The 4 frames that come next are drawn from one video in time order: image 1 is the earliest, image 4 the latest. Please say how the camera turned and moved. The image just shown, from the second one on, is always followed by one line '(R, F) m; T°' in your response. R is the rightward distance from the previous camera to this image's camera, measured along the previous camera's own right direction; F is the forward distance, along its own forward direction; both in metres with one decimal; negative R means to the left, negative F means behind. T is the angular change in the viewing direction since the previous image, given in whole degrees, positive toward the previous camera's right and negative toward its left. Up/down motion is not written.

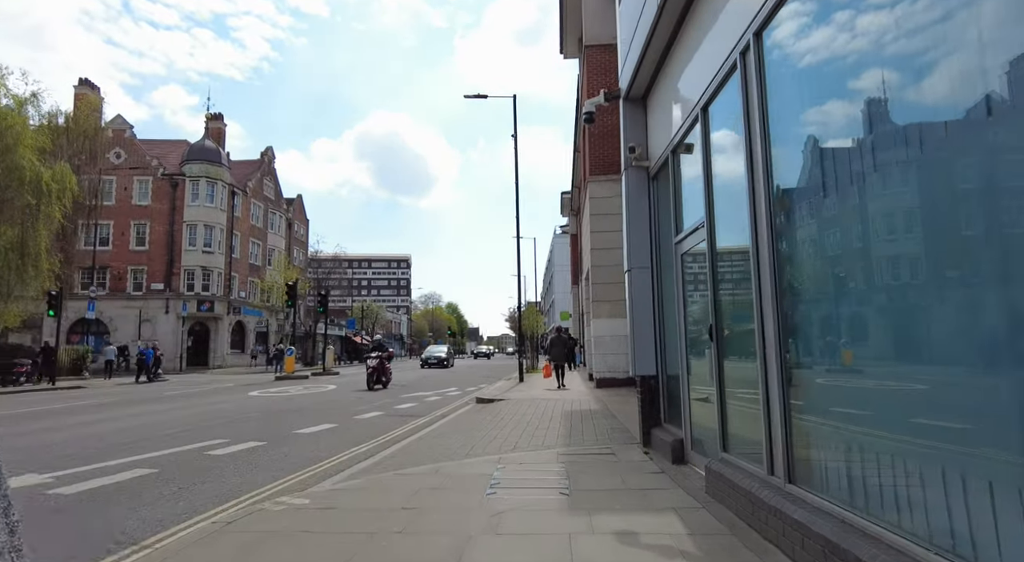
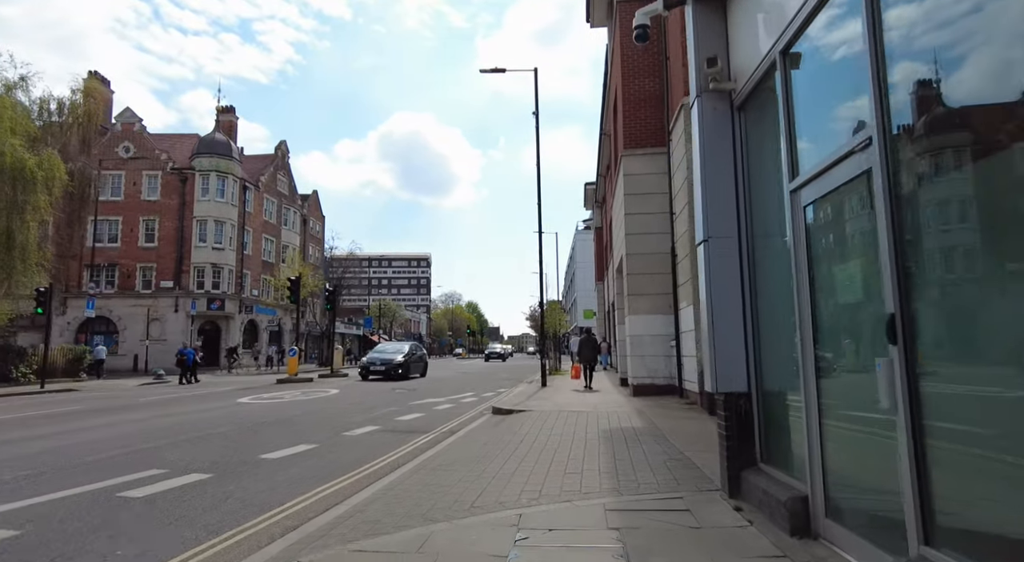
(0.0, +2.2) m; -2°
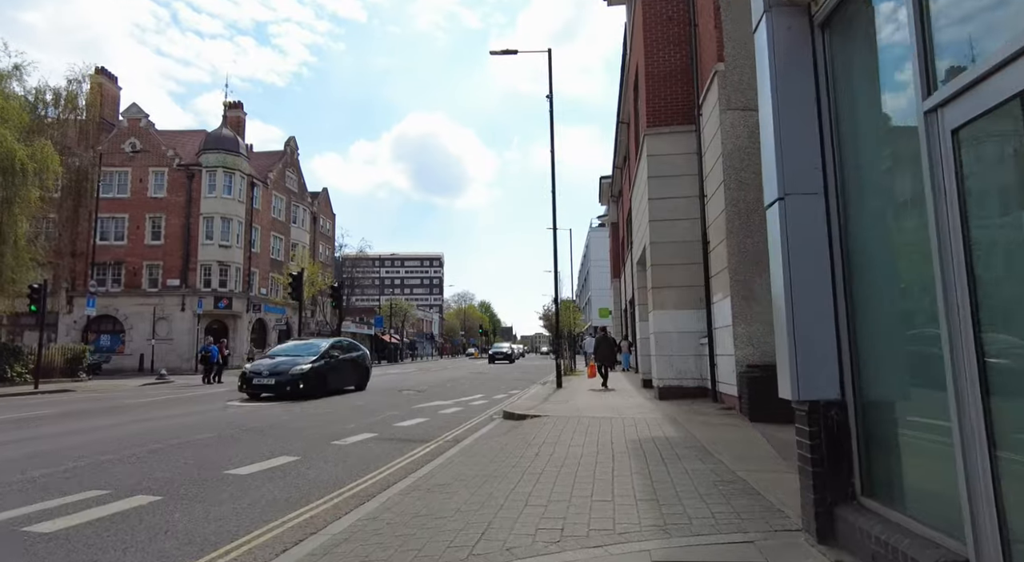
(0.0, +1.2) m; -1°
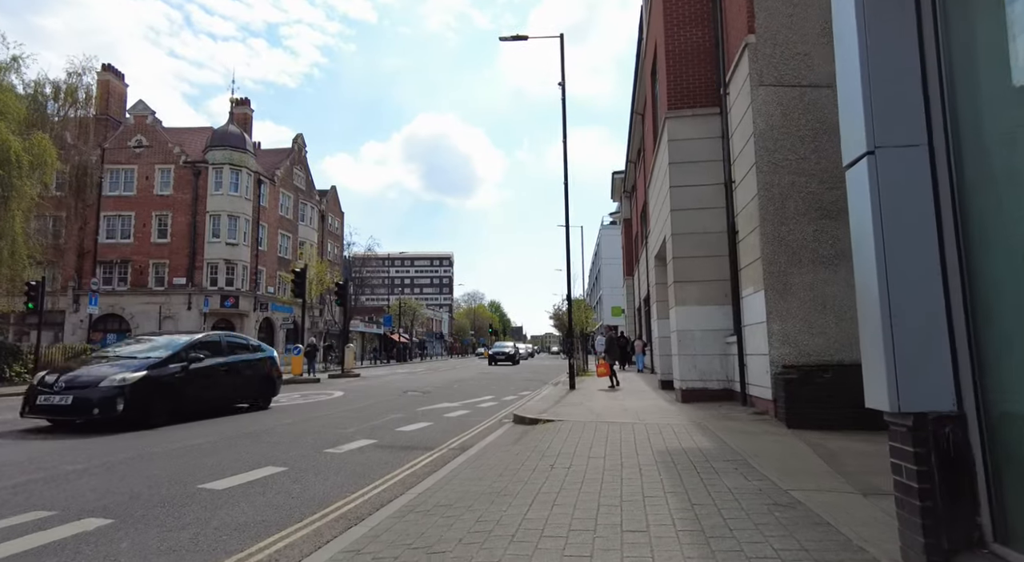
(0.0, +0.9) m; -1°
